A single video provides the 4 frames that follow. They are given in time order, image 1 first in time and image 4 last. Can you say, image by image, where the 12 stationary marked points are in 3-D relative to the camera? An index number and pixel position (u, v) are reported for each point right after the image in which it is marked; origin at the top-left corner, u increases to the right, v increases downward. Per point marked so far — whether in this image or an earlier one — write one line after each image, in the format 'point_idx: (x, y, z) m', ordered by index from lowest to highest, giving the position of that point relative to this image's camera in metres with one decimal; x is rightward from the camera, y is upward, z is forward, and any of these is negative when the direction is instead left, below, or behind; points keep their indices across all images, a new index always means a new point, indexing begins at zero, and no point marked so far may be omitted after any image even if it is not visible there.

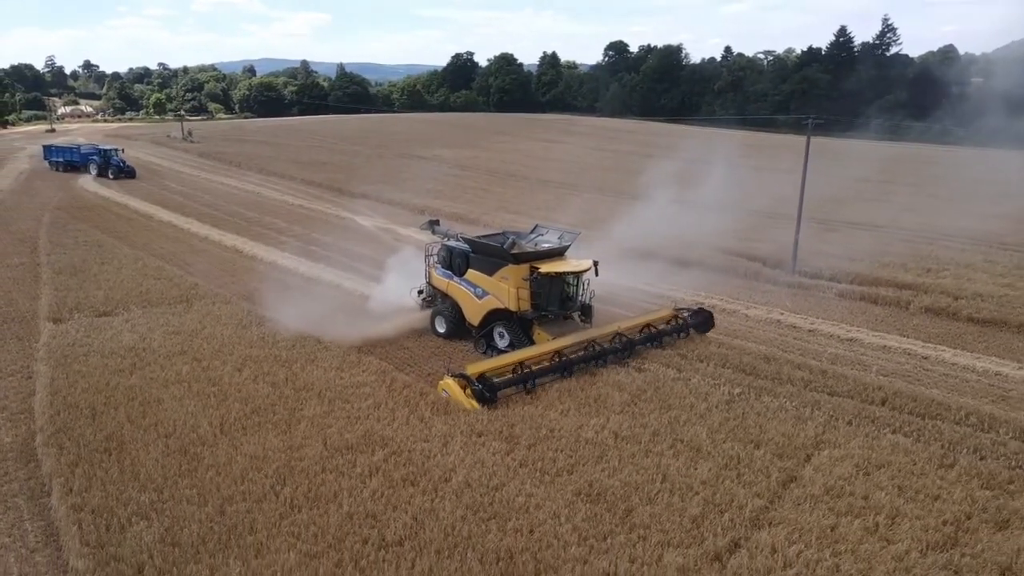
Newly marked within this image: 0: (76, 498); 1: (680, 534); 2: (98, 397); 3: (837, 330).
0: (-3.7, -1.8, +6.6) m
1: (+1.3, -1.9, +6.1) m
2: (-4.6, -1.2, +8.6) m
3: (+5.2, -0.7, +12.5) m
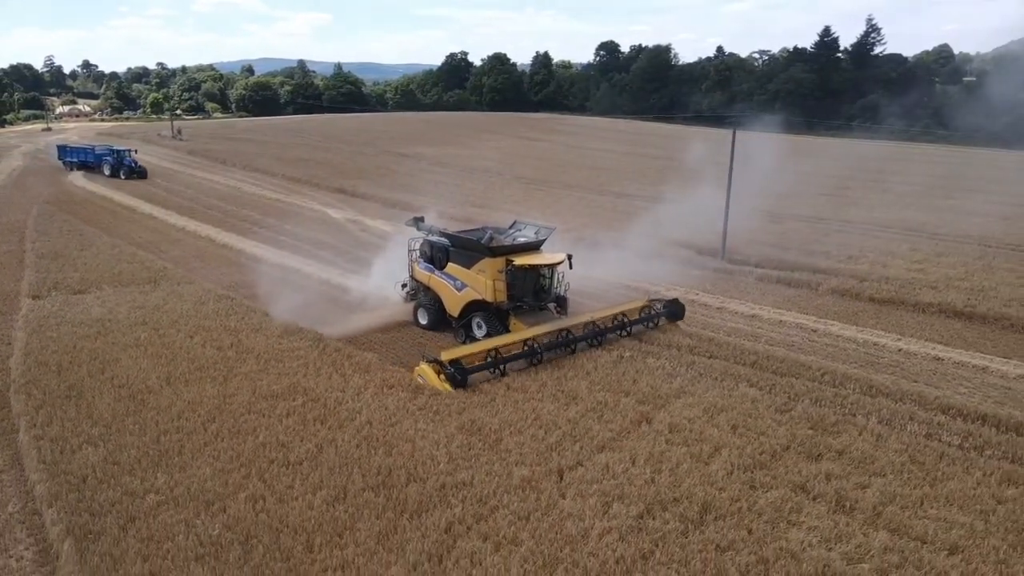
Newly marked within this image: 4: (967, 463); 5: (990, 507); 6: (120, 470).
0: (-4.8, -1.4, +7.9) m
1: (+0.2, -1.6, +7.3) m
2: (-5.7, -0.9, +9.9) m
3: (+4.1, -0.4, +13.8) m
4: (+4.5, -1.7, +7.6) m
5: (+4.2, -1.9, +6.8) m
6: (-3.6, -1.7, +7.0) m
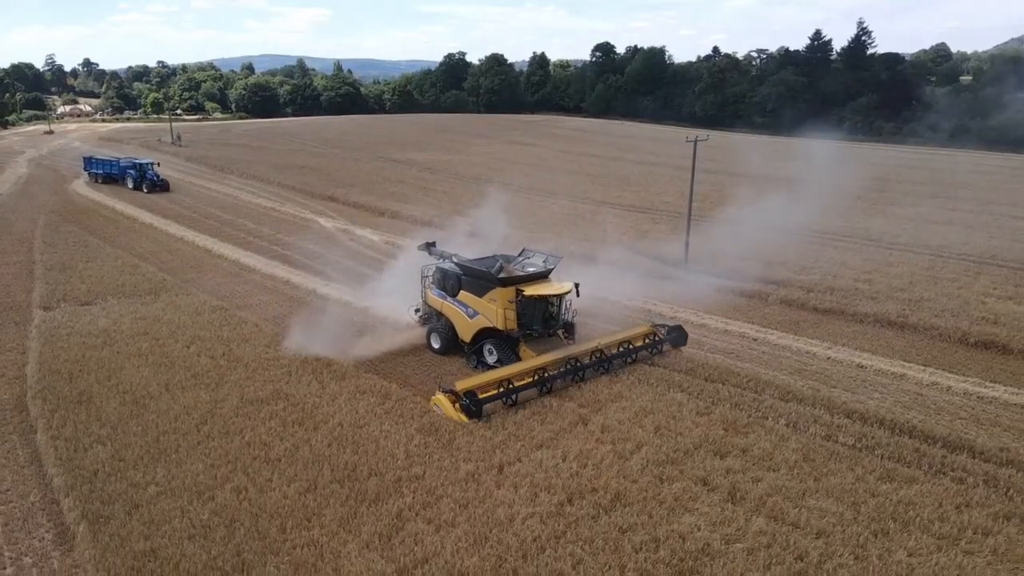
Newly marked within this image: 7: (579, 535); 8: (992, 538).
0: (-5.4, -1.7, +9.1) m
1: (-0.4, -1.9, +8.6) m
2: (-6.3, -1.1, +11.2) m
3: (+3.5, -0.6, +15.0) m
4: (+3.9, -2.0, +8.8) m
5: (+3.6, -2.2, +8.0) m
6: (-4.1, -1.9, +8.3) m
7: (+0.6, -2.3, +7.1) m
8: (+4.7, -2.4, +7.5) m
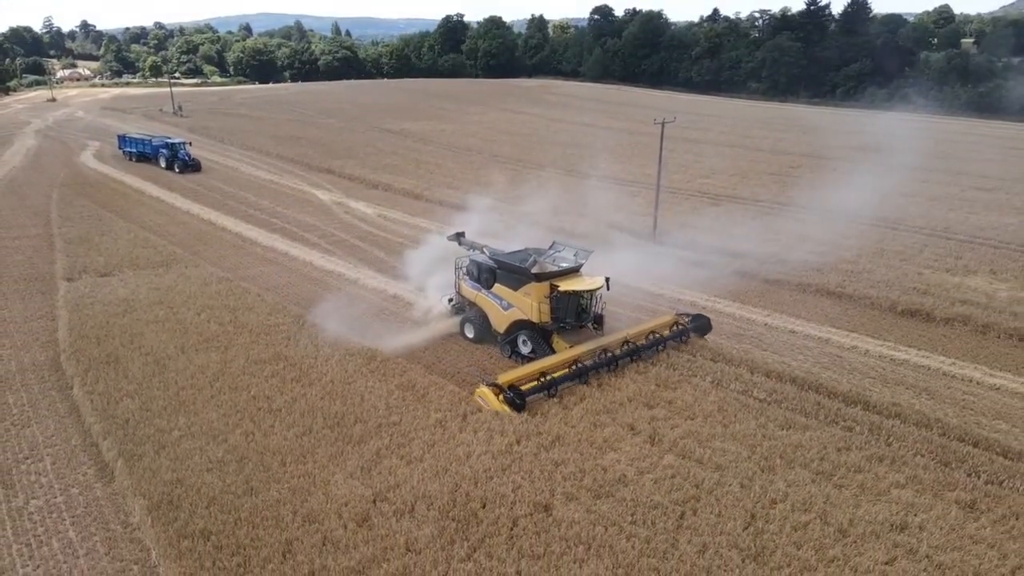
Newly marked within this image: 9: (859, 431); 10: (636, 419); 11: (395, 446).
0: (-5.9, -1.4, +10.8) m
1: (-0.9, -1.6, +10.3) m
2: (-6.8, -0.7, +12.8) m
3: (+3.1, 0.0, +16.6) m
4: (+3.4, -1.7, +10.5) m
5: (+3.1, -1.9, +9.7) m
6: (-4.6, -1.6, +10.0) m
7: (+0.1, -2.1, +8.8) m
8: (+4.2, -2.2, +9.2) m
9: (+4.6, -1.9, +10.3) m
10: (+1.6, -1.7, +10.1) m
11: (-1.4, -1.9, +9.3) m
